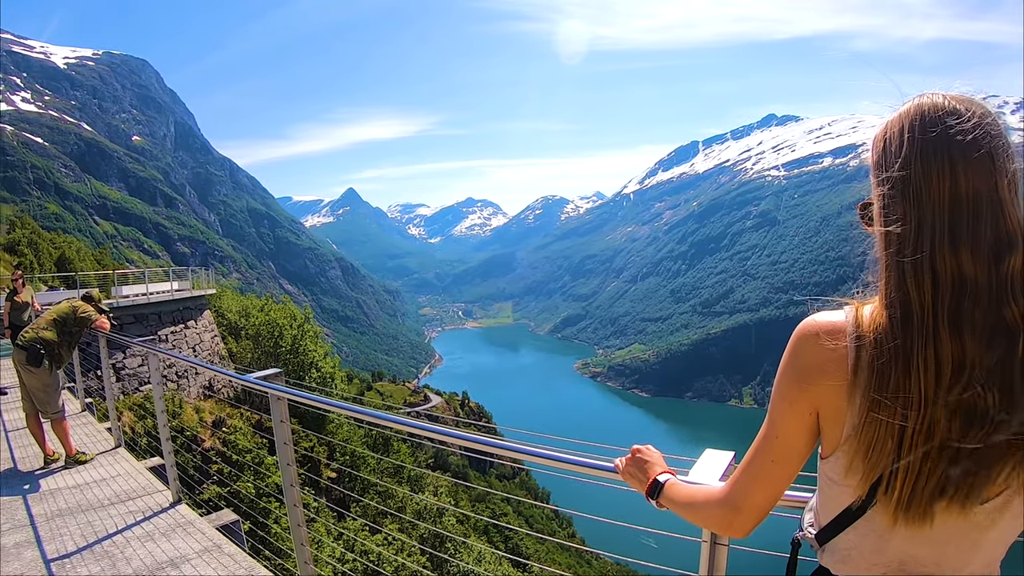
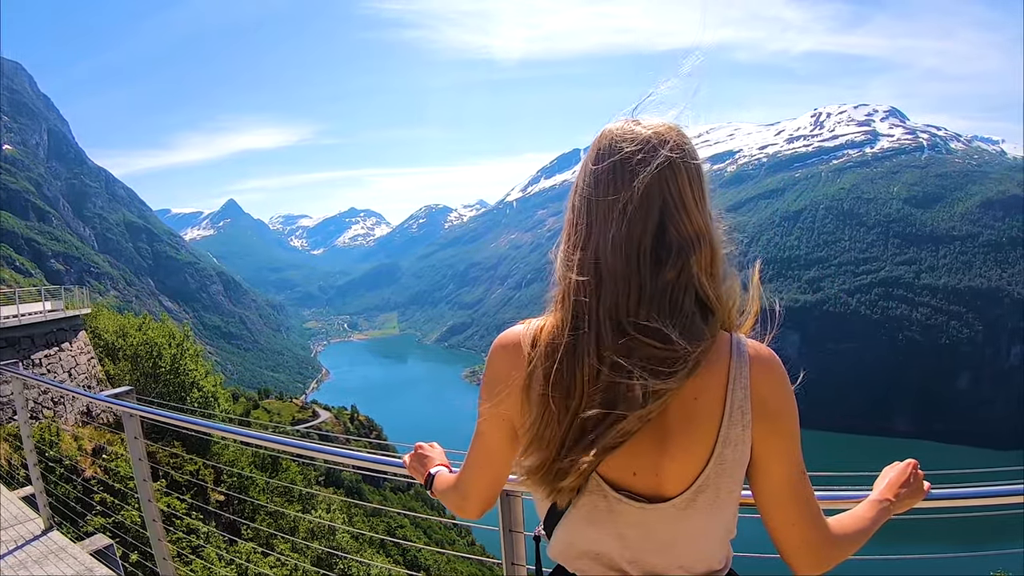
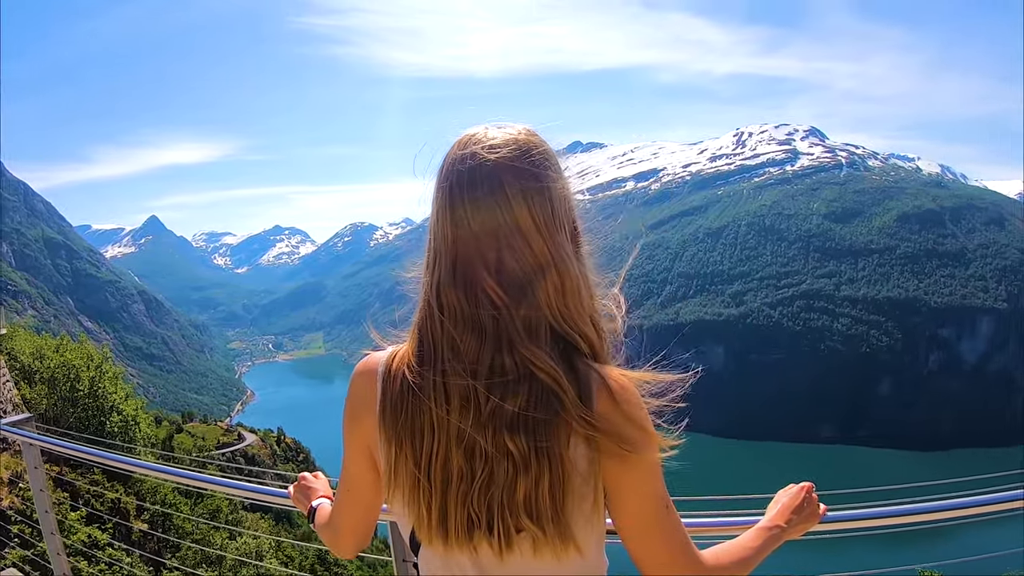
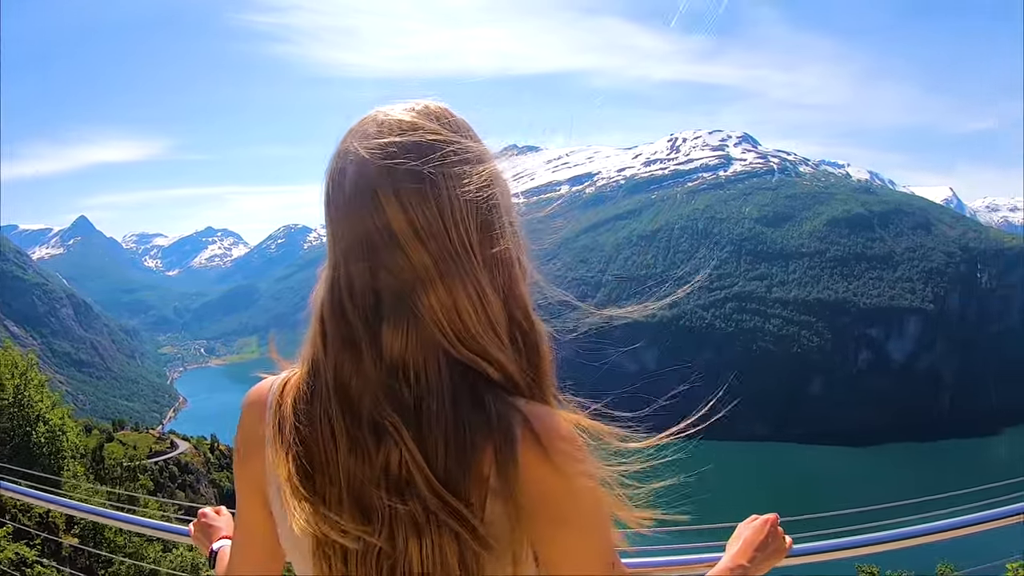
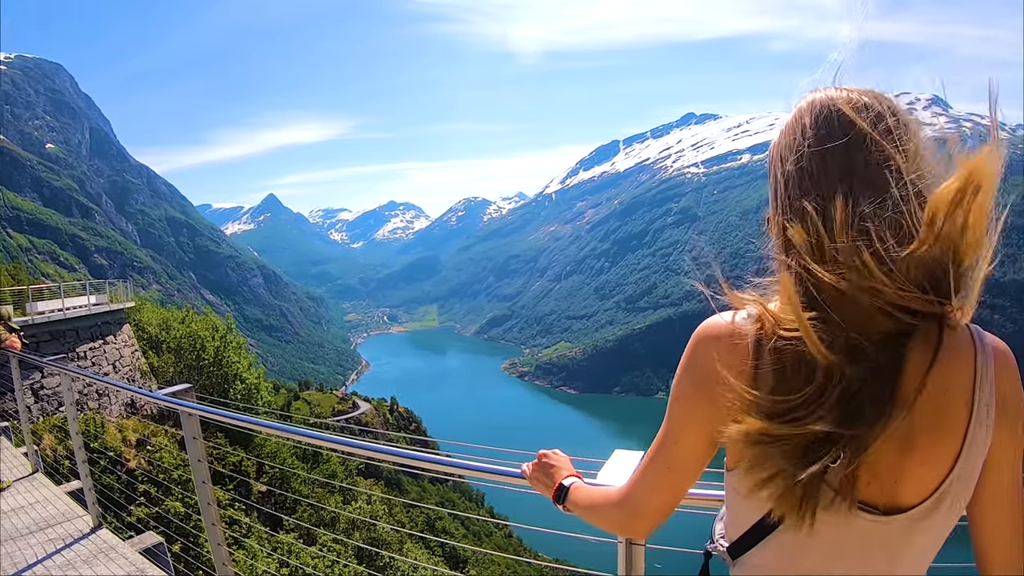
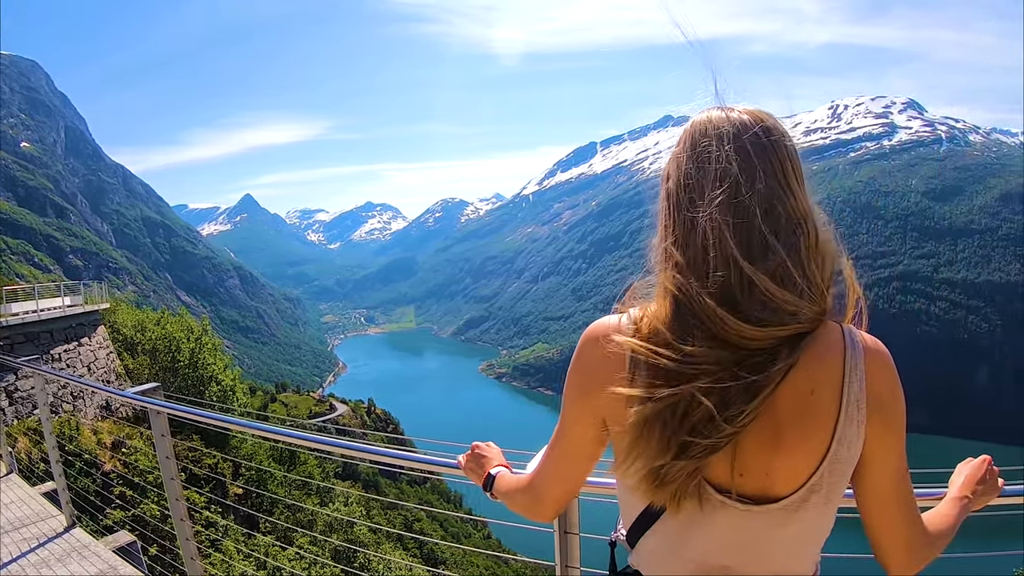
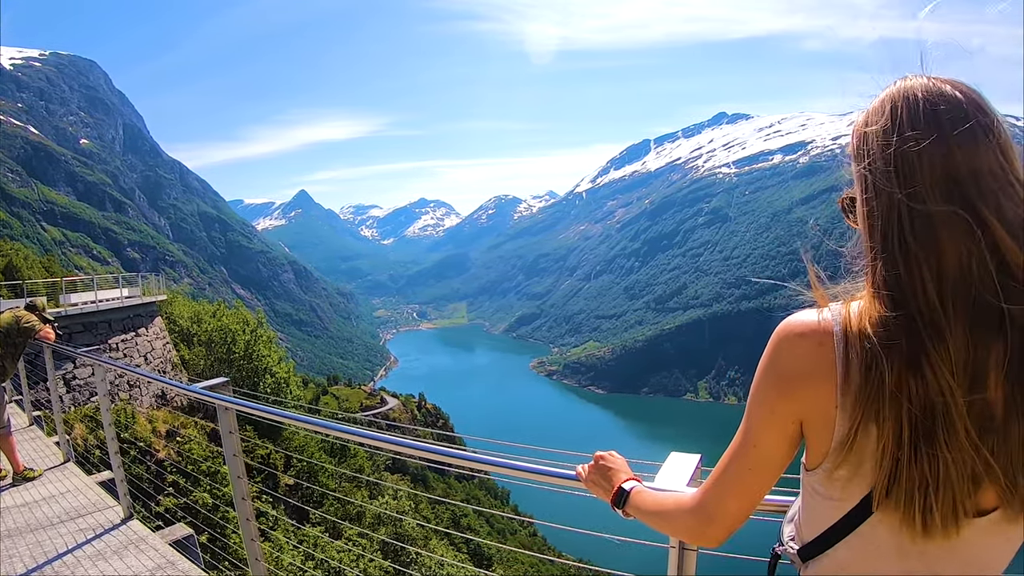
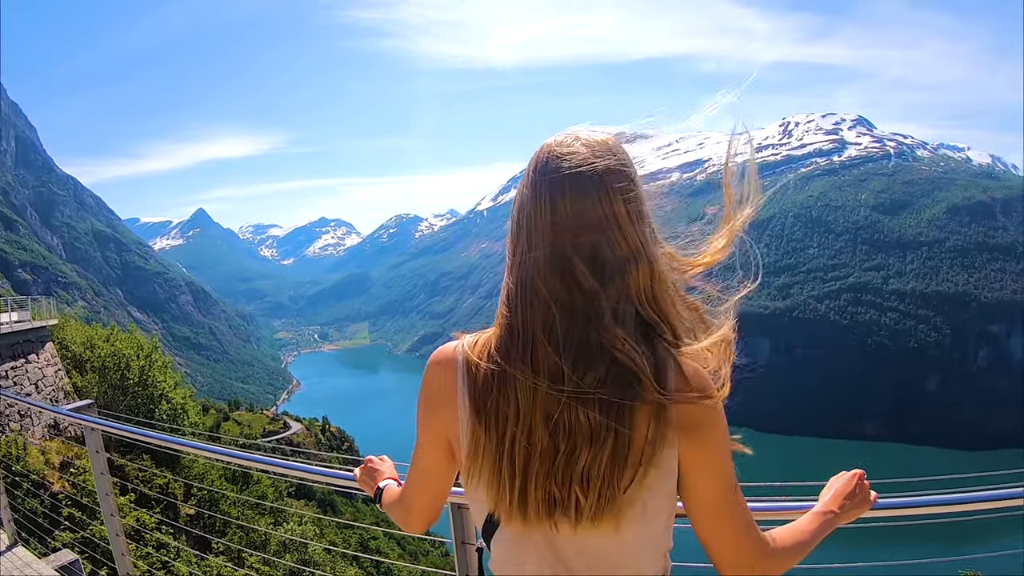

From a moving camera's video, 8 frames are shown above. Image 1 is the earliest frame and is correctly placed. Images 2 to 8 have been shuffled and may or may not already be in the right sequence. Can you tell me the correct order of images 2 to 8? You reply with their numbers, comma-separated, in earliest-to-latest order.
7, 5, 6, 2, 8, 3, 4
